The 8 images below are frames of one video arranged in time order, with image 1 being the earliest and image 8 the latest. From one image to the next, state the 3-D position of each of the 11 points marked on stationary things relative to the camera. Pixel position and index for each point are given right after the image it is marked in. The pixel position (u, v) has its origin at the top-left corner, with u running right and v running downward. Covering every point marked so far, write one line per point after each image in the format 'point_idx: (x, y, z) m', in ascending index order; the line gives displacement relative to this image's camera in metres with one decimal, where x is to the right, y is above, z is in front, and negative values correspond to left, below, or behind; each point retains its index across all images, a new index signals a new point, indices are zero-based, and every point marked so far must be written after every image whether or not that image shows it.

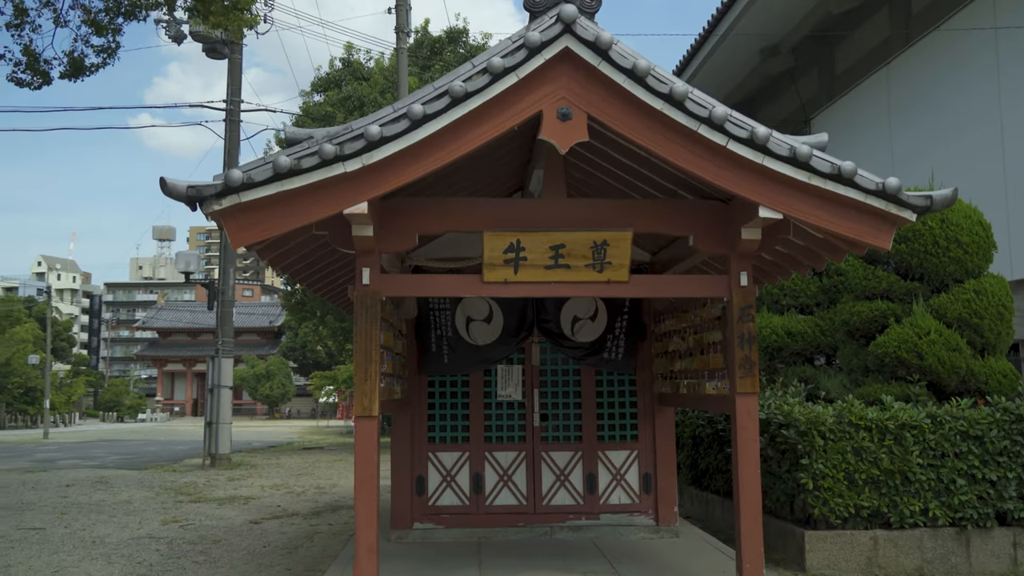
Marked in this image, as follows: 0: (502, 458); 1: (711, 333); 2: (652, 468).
0: (-0.1, -1.5, +8.0) m
1: (+1.3, -0.3, +6.2) m
2: (+1.2, -1.6, +8.0) m
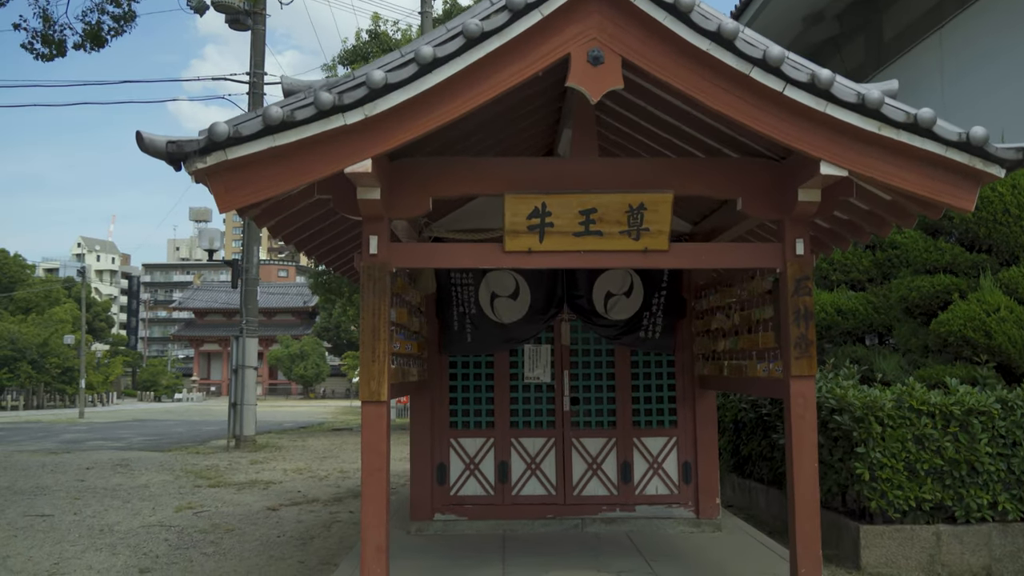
0: (+0.1, -1.3, +7.4) m
1: (+1.5, -0.1, +5.5) m
2: (+1.4, -1.3, +7.4) m
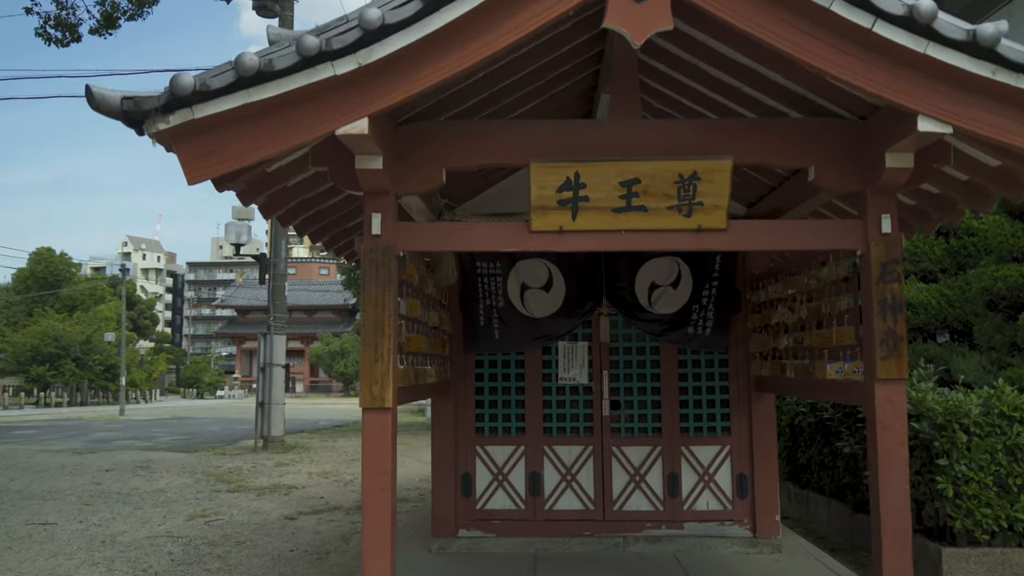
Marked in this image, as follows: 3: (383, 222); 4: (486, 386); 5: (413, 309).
0: (+0.4, -1.2, +6.6) m
1: (+1.6, -0.1, +4.7) m
2: (+1.7, -1.3, +6.6) m
3: (-0.6, +0.3, +4.2) m
4: (-0.2, -0.7, +6.8) m
5: (-0.5, -0.1, +4.8) m
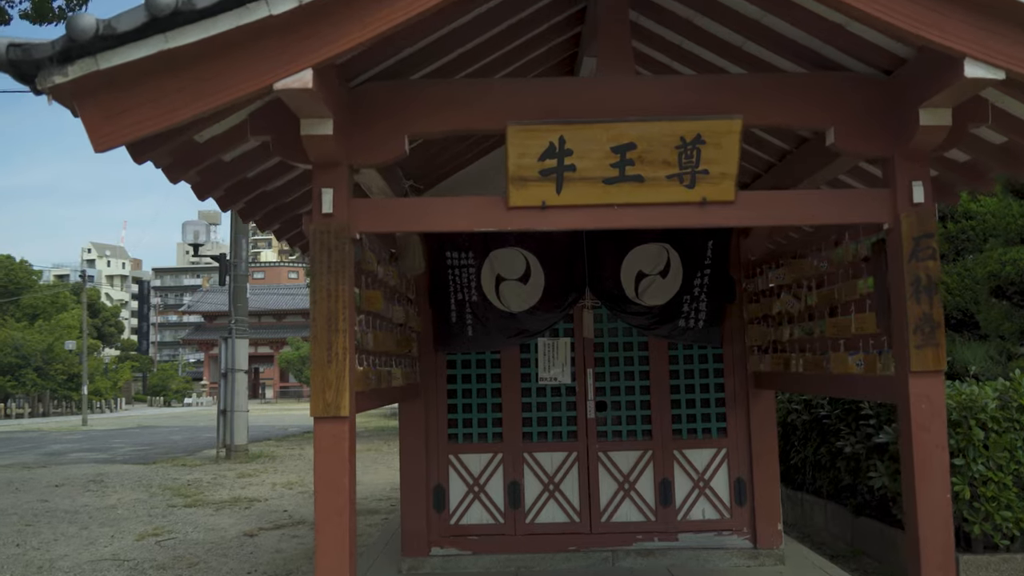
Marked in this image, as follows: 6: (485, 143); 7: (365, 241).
0: (+0.2, -1.1, +6.1) m
1: (+1.5, 0.0, +4.2) m
2: (+1.5, -1.2, +6.0) m
3: (-0.7, +0.3, +3.6) m
4: (-0.4, -0.7, +6.1) m
5: (-0.6, -0.1, +4.2) m
6: (-0.1, +0.8, +5.3) m
7: (-0.6, +0.2, +4.1) m
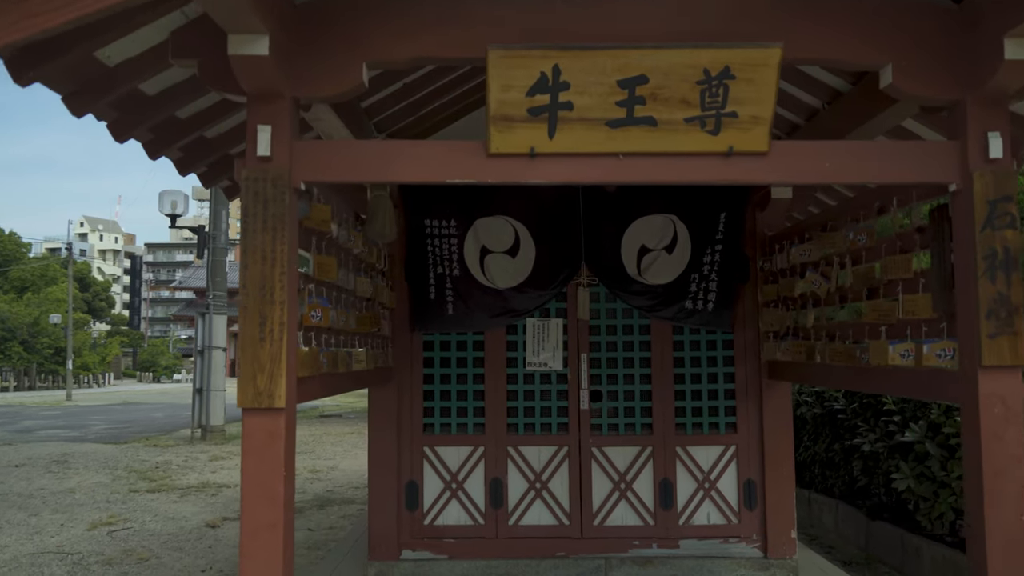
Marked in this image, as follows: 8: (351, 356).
0: (+0.1, -1.0, +5.4) m
1: (+1.5, +0.1, +3.5) m
2: (+1.4, -1.1, +5.4) m
3: (-0.7, +0.5, +2.9) m
4: (-0.4, -0.5, +5.5) m
5: (-0.7, +0.1, +3.5) m
6: (-0.2, +1.0, +4.6) m
7: (-0.7, +0.3, +3.4) m
8: (-0.7, -0.3, +4.0) m
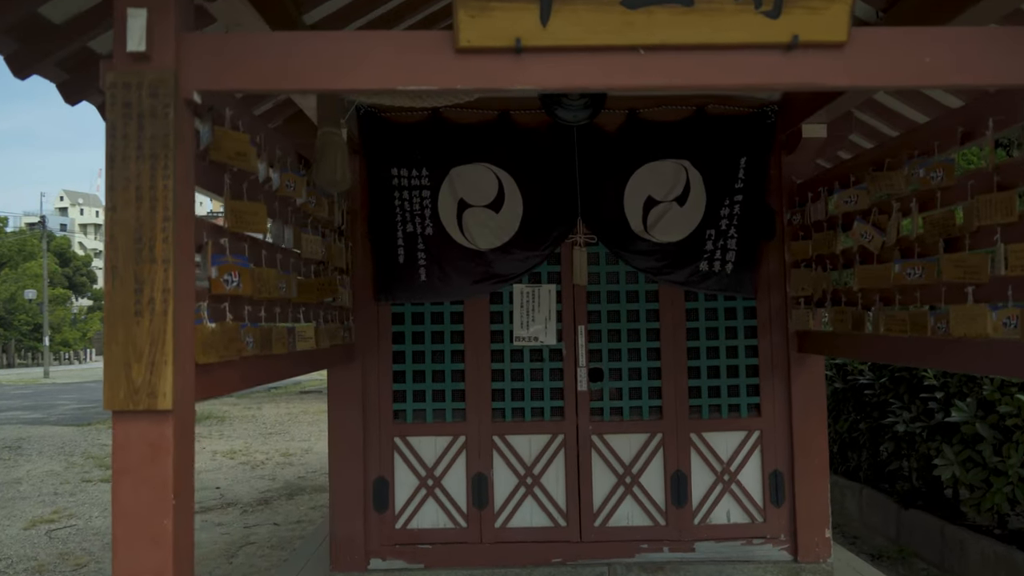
0: (0.0, -0.8, +4.6) m
1: (+1.4, +0.3, +2.7) m
2: (+1.3, -0.9, +4.6) m
3: (-0.8, +0.6, +2.1) m
4: (-0.5, -0.3, +4.7) m
5: (-0.7, +0.2, +2.7) m
6: (-0.3, +1.1, +3.7) m
7: (-0.8, +0.5, +2.6) m
8: (-0.8, -0.2, +3.2) m
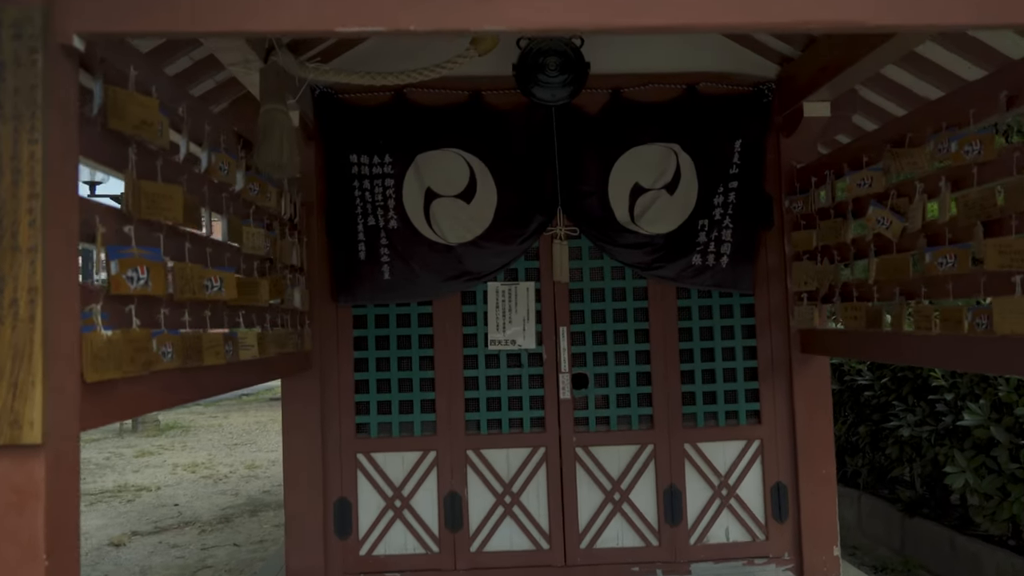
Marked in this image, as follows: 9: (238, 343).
0: (-0.1, -0.8, +4.2) m
1: (+1.3, +0.3, +2.3) m
2: (+1.2, -0.8, +4.2) m
3: (-0.8, +0.6, +1.6) m
4: (-0.6, -0.3, +4.2) m
5: (-0.8, +0.2, +2.2) m
6: (-0.4, +1.1, +3.3) m
7: (-0.8, +0.5, +2.1) m
8: (-0.8, -0.2, +2.8) m
9: (-0.8, -0.2, +2.8) m
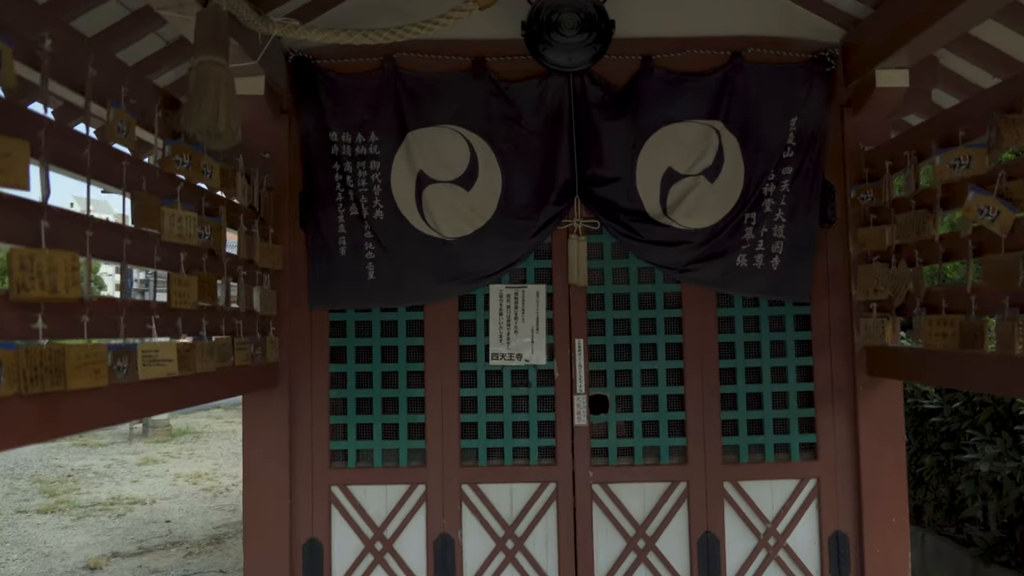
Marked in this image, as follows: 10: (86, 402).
0: (0.0, -0.8, +3.5) m
1: (+1.3, +0.3, +1.6) m
2: (+1.3, -0.9, +3.5) m
3: (-0.9, +0.6, +1.0) m
4: (-0.6, -0.3, +3.6) m
5: (-0.9, +0.2, +1.6) m
6: (-0.4, +1.1, +2.6) m
7: (-0.9, +0.5, +1.5) m
8: (-0.9, -0.1, +2.1) m
9: (-0.9, -0.2, +2.1) m
10: (-0.9, -0.2, +1.9) m
